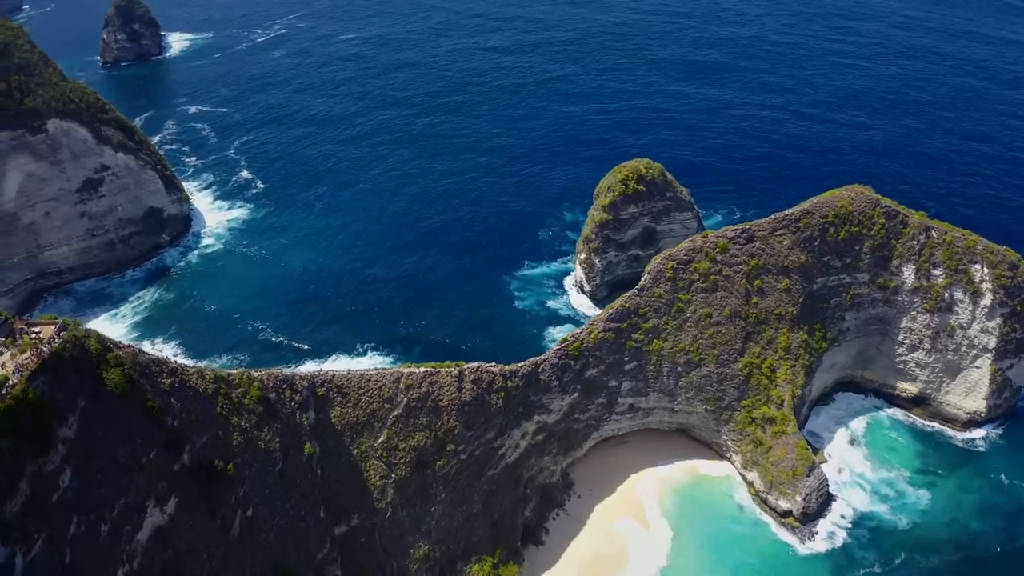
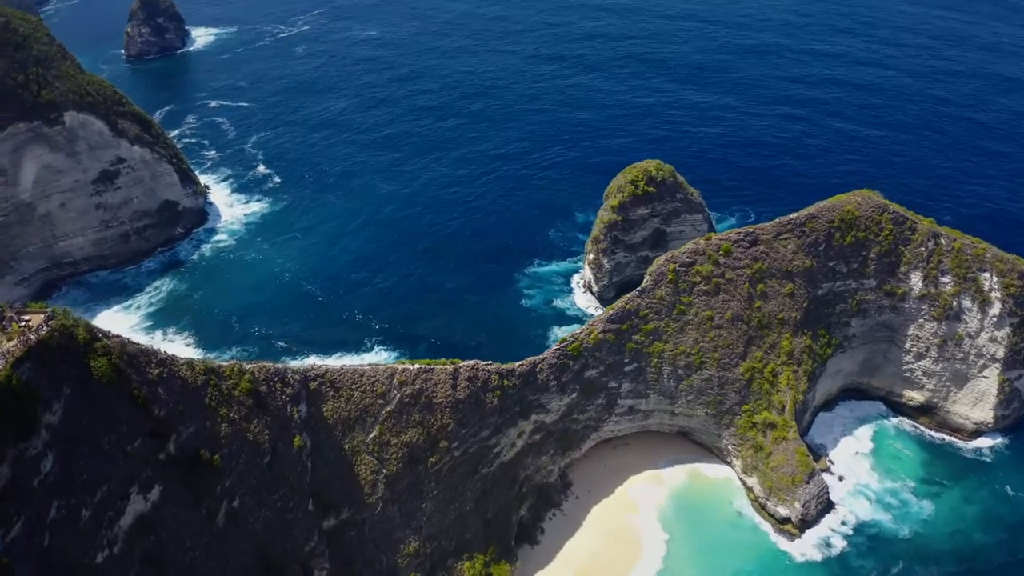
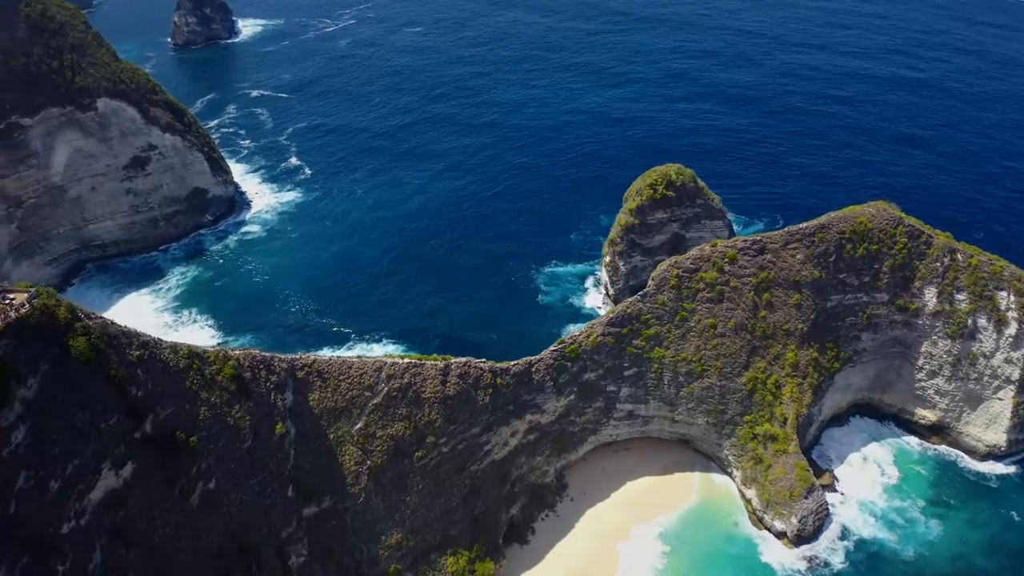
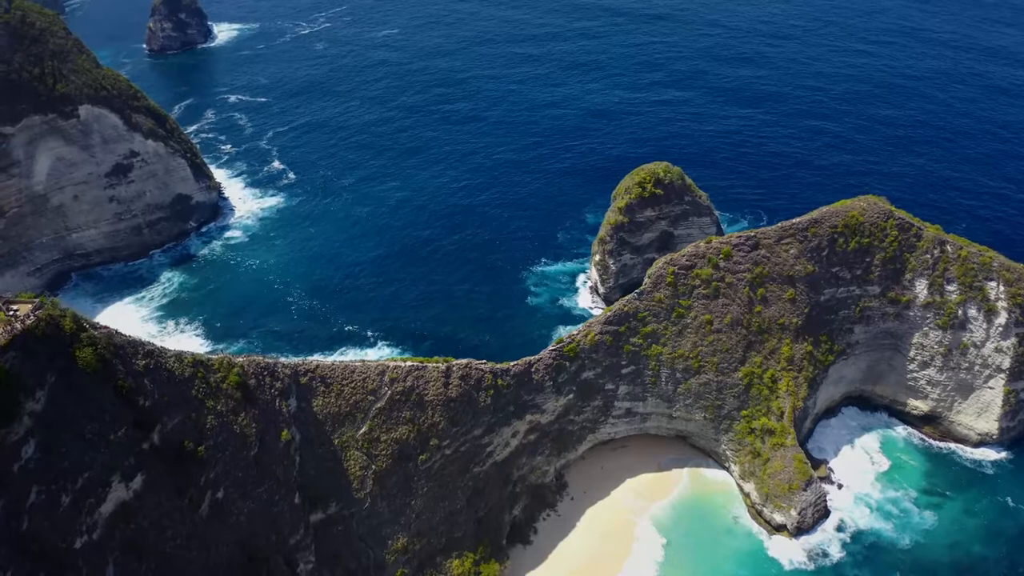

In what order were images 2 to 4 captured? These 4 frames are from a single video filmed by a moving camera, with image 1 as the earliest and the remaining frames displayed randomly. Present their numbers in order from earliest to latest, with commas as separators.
2, 4, 3
